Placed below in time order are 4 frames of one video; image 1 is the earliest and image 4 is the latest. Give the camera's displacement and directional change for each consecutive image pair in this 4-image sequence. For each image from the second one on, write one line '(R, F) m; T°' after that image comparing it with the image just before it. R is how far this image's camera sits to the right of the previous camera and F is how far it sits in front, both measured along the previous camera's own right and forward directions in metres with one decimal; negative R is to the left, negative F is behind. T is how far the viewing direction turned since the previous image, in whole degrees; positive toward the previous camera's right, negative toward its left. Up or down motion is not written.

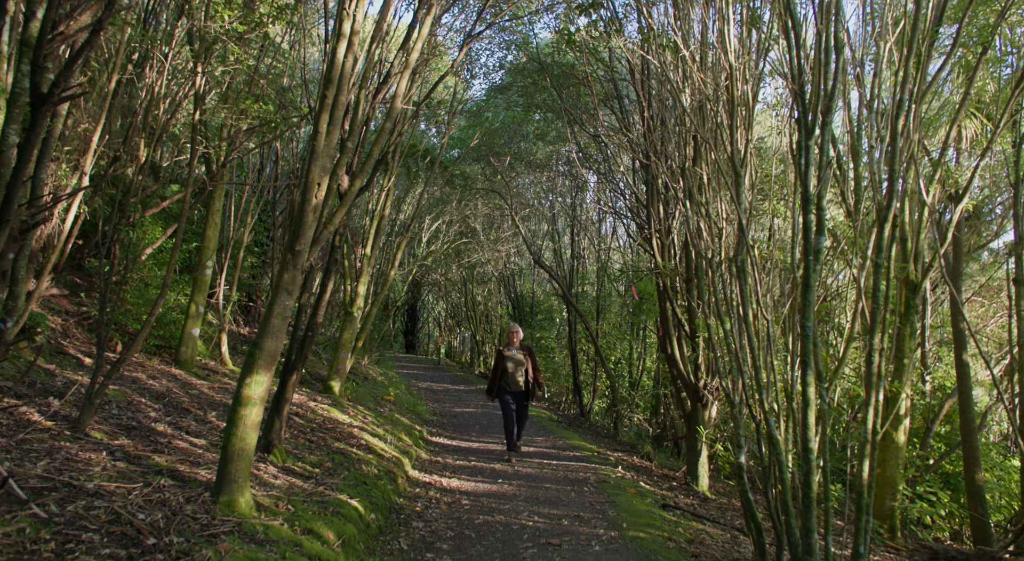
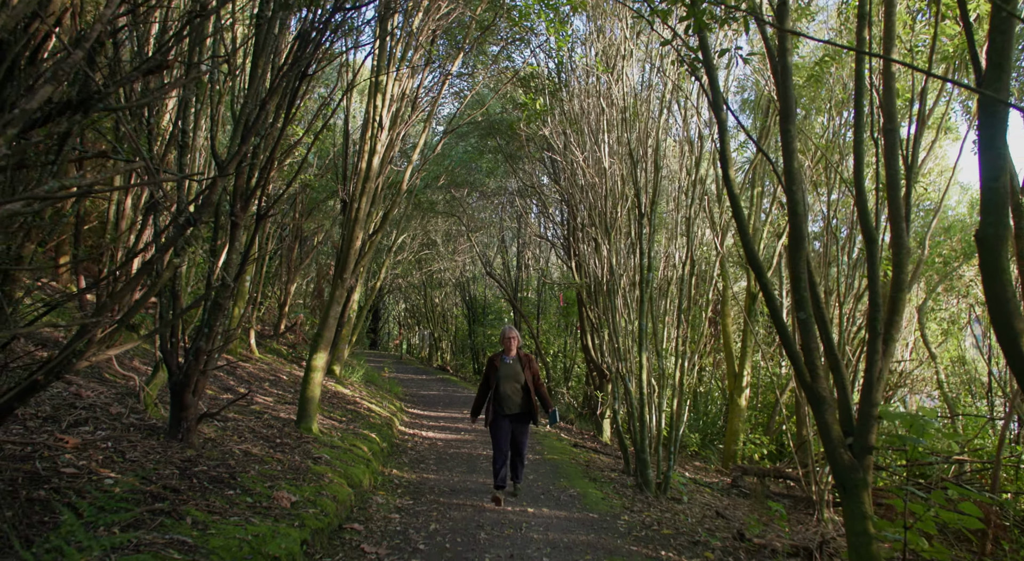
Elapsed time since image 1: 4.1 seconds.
(-0.1, -3.3) m; +3°
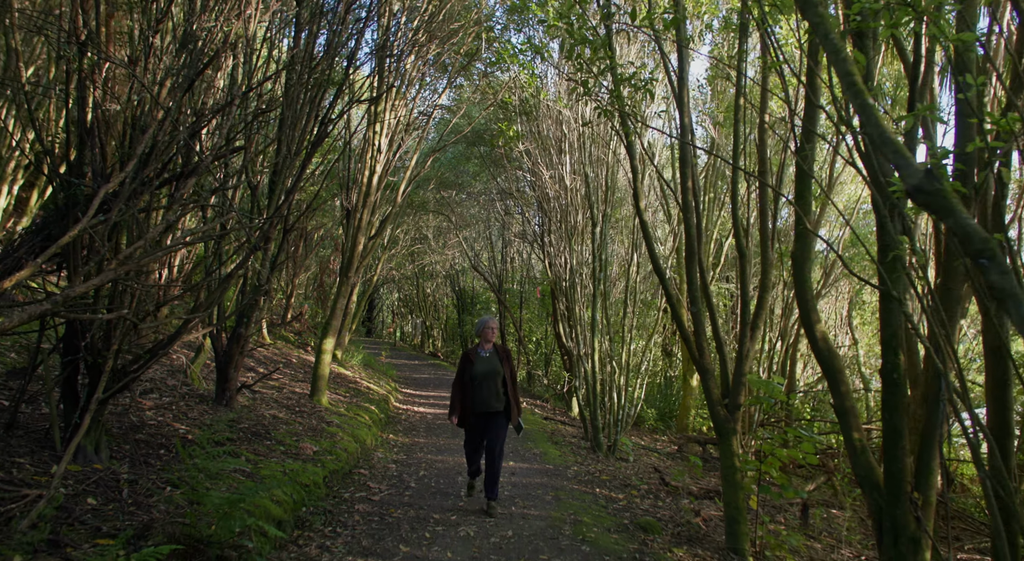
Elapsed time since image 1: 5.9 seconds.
(+0.2, -1.6) m; 0°
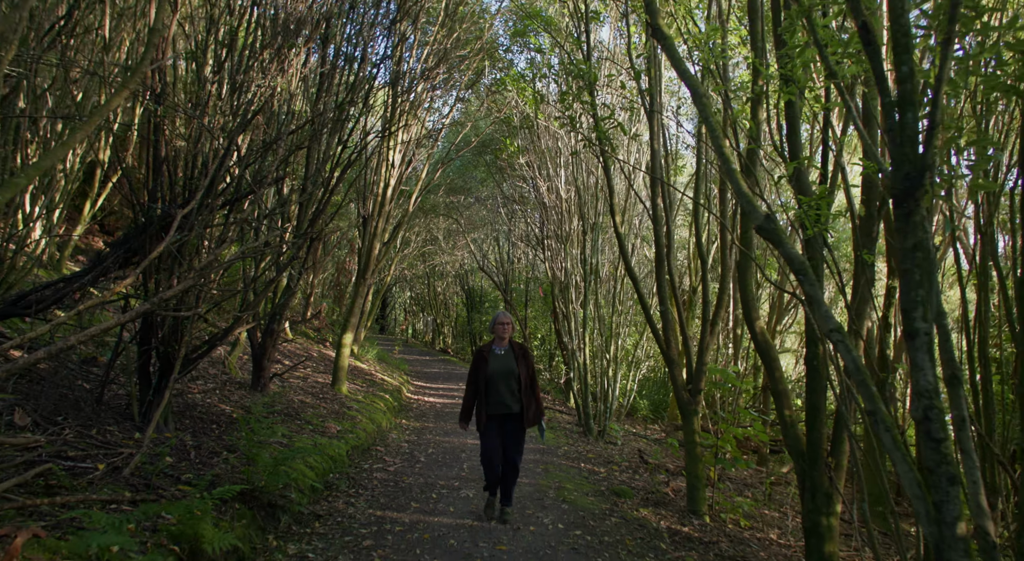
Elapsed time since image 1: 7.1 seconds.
(+0.2, -1.1) m; -1°
